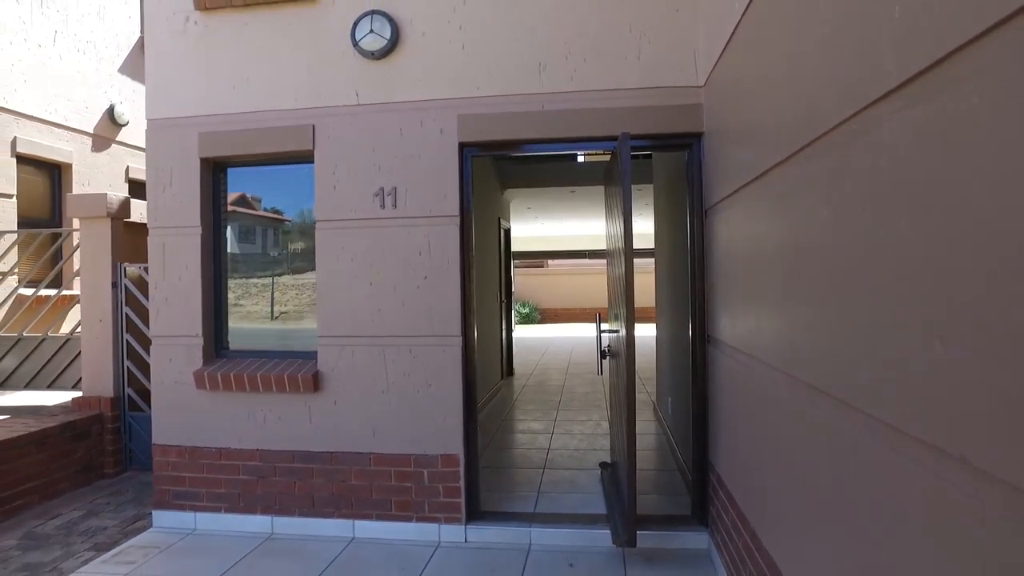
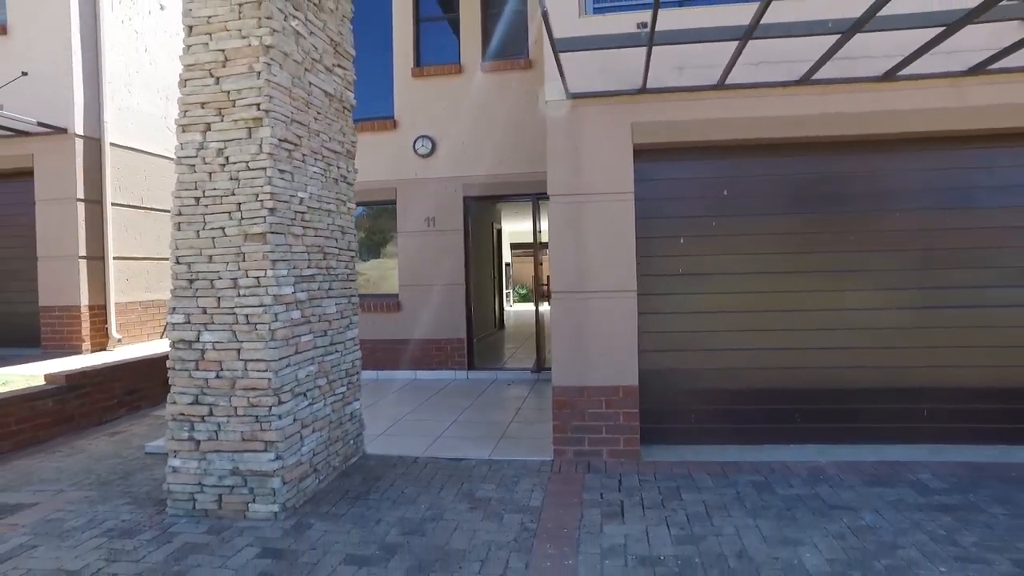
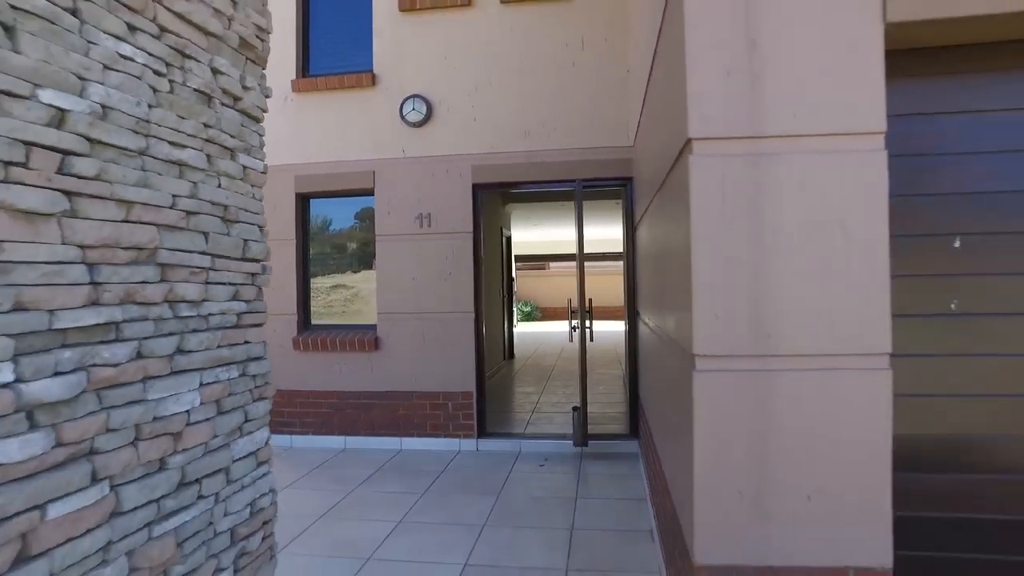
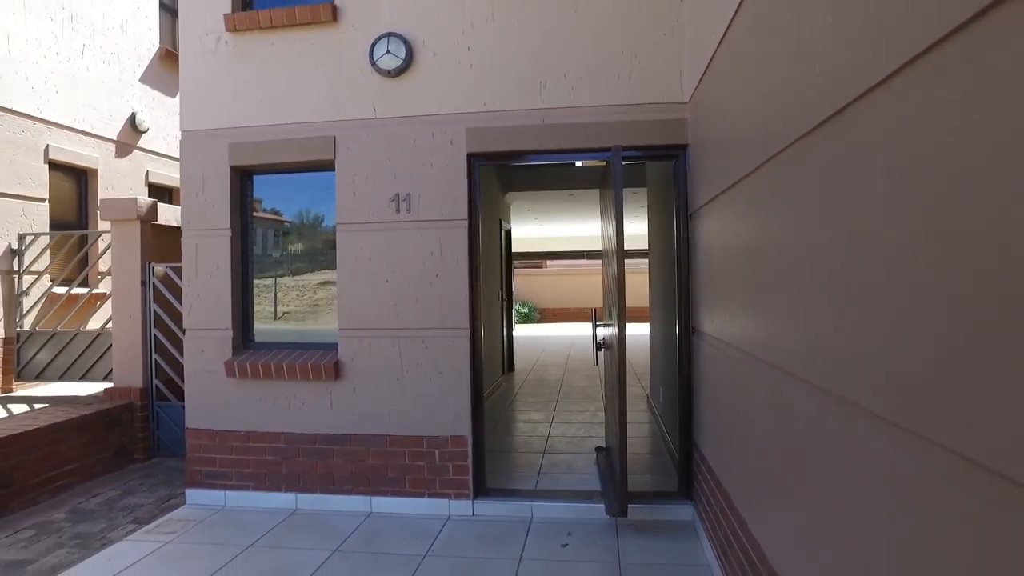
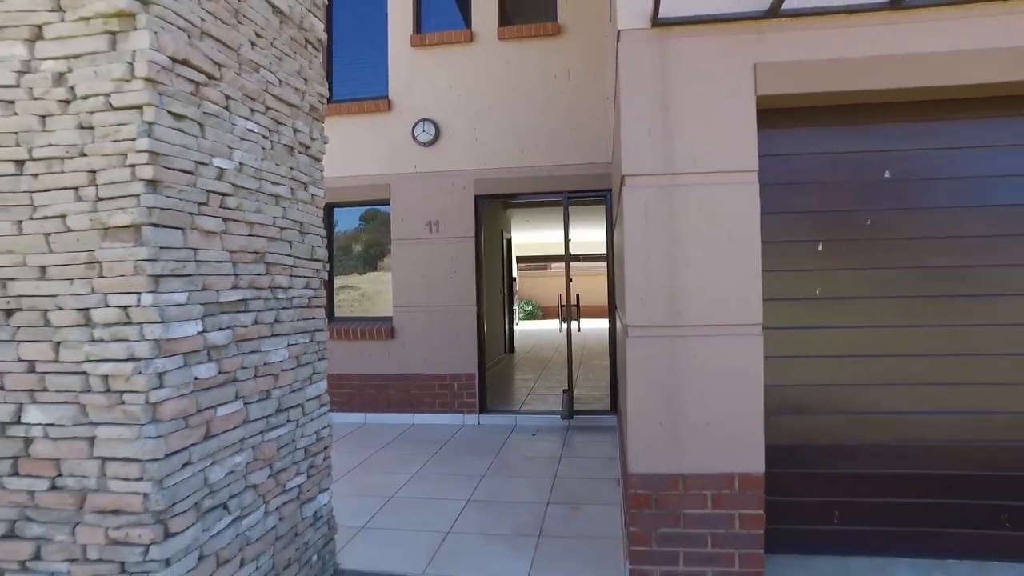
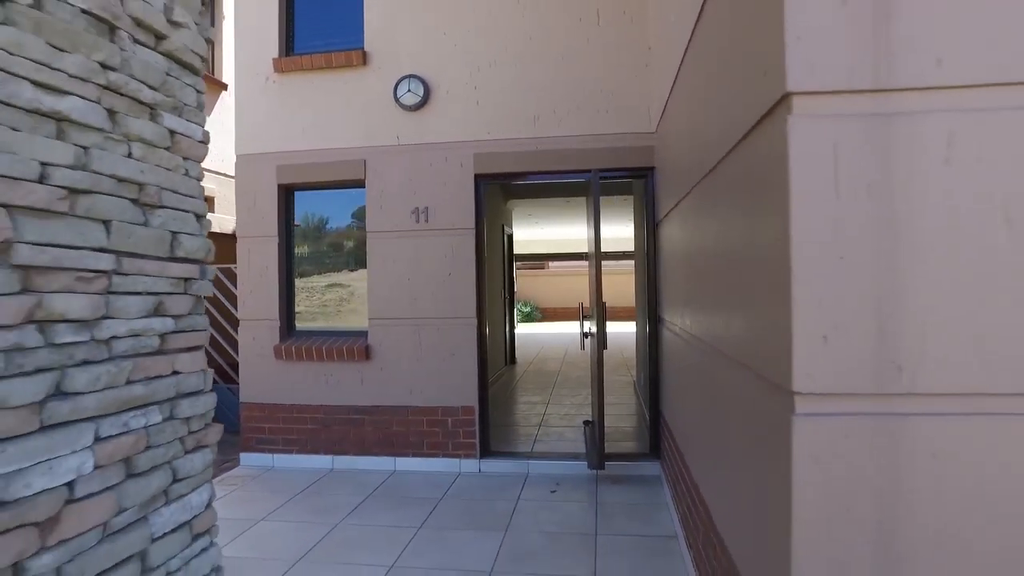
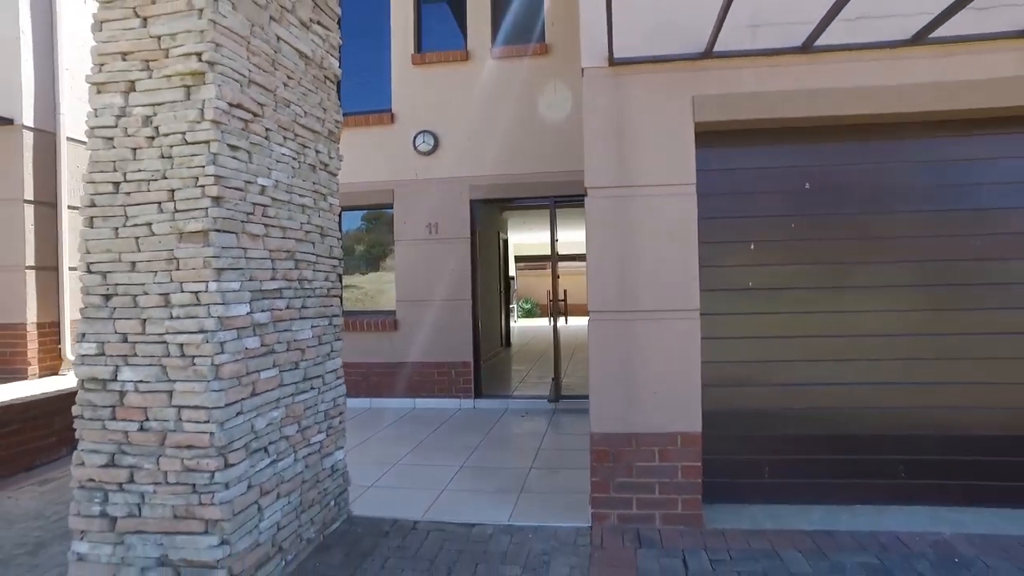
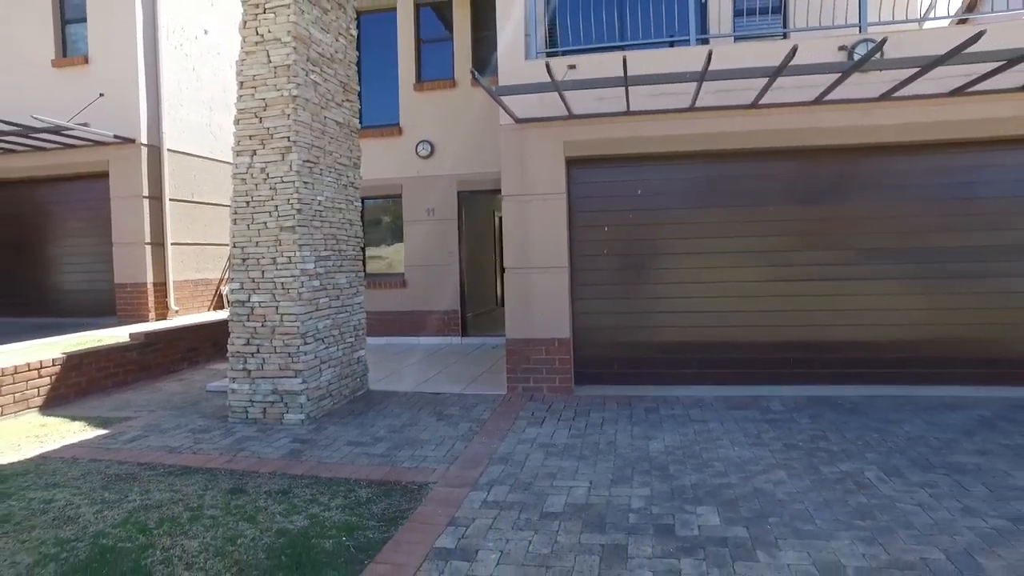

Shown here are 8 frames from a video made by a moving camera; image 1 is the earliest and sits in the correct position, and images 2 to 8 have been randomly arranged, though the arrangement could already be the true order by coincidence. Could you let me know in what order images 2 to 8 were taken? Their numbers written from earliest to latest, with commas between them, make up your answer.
4, 6, 3, 5, 7, 2, 8
